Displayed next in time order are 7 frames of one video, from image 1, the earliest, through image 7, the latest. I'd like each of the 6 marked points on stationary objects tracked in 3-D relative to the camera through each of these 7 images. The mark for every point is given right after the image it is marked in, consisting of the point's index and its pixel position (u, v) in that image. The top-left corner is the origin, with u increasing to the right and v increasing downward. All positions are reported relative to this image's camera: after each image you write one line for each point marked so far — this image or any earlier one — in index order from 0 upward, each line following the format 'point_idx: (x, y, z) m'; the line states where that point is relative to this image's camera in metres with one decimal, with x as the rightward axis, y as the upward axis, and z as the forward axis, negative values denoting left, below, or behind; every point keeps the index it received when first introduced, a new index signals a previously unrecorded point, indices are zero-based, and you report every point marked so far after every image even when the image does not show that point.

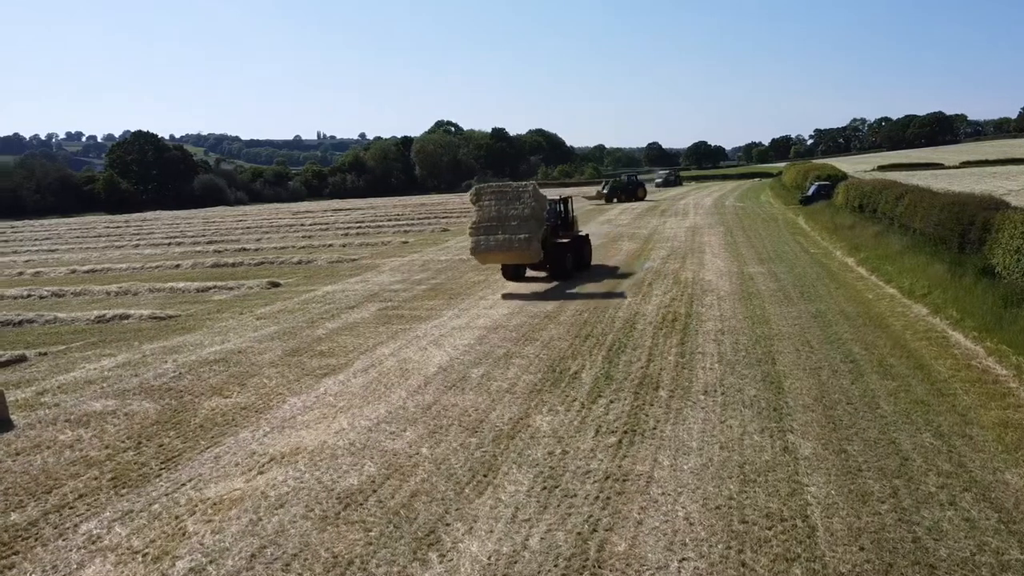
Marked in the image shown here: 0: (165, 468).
0: (-3.4, -1.8, +7.8) m
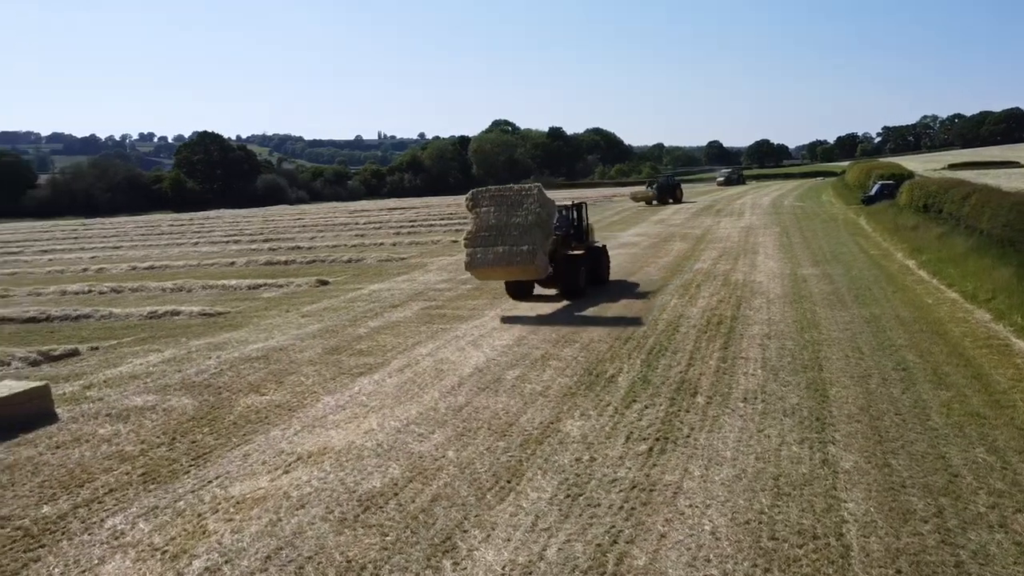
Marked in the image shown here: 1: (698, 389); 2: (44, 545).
0: (-3.1, -1.7, +7.9) m
1: (+2.2, -1.2, +9.4) m
2: (-3.7, -2.0, +6.3) m
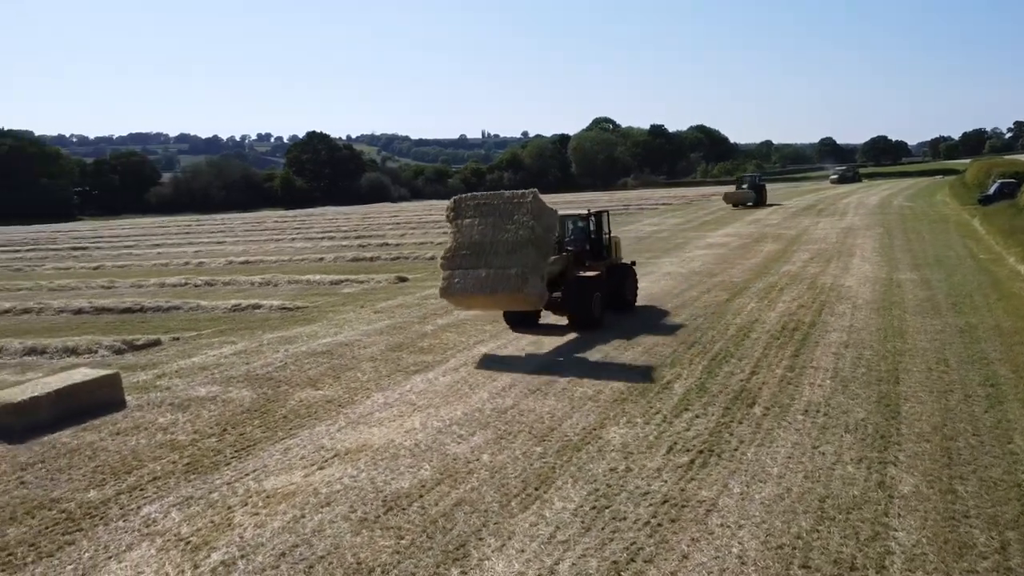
0: (-2.8, -1.7, +8.0) m
1: (+2.7, -1.2, +8.9) m
2: (-3.5, -2.0, +6.5) m
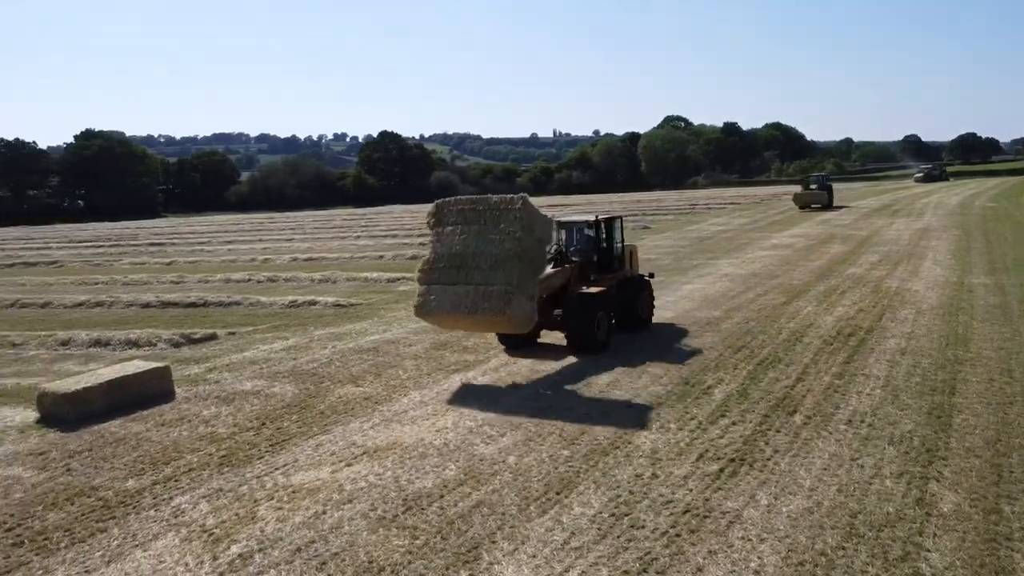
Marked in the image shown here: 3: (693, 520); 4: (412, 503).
0: (-2.5, -1.7, +8.2) m
1: (+3.1, -1.3, +8.6) m
2: (-3.3, -1.9, +6.7) m
3: (+1.4, -1.8, +6.1) m
4: (-0.8, -1.8, +6.7) m
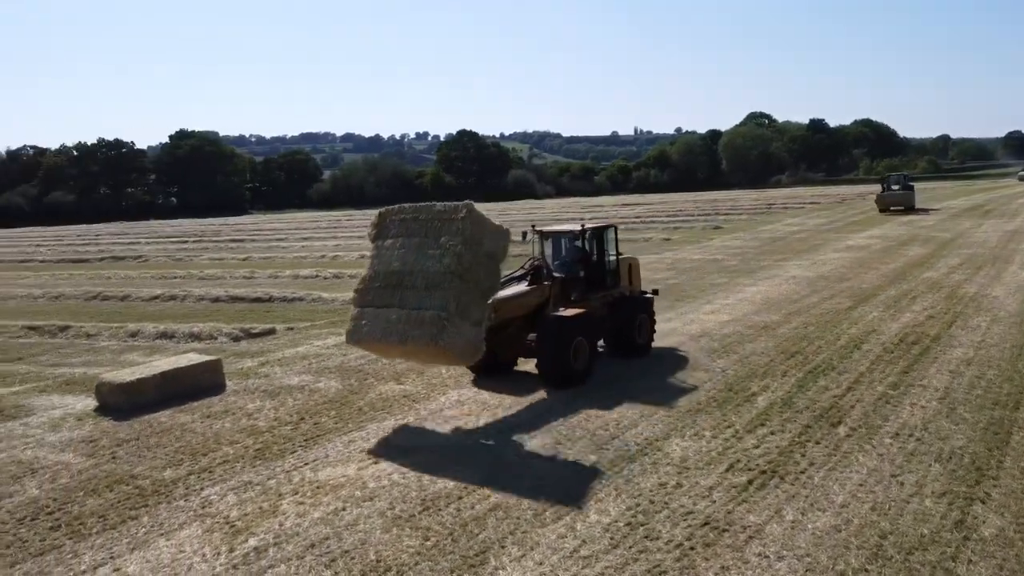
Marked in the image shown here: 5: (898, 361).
0: (-2.2, -1.6, +8.3) m
1: (+3.4, -1.3, +8.2) m
2: (-3.2, -1.9, +7.0) m
3: (+1.5, -1.8, +5.8) m
4: (-0.7, -1.8, +6.7) m
5: (+4.9, -0.9, +10.3) m
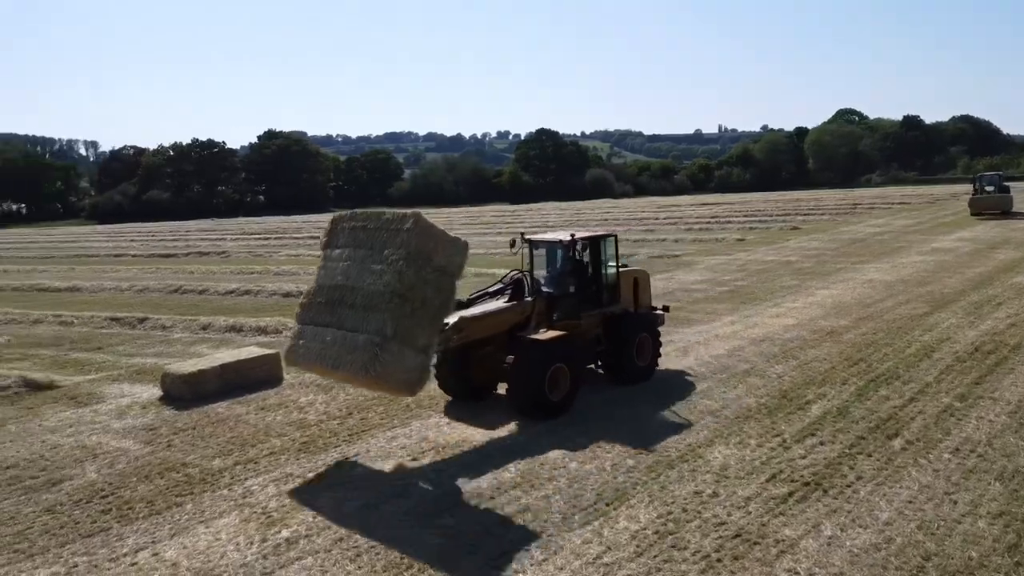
0: (-1.7, -1.6, +8.4) m
1: (+3.8, -1.4, +7.8) m
2: (-2.9, -1.9, +7.2) m
3: (+1.6, -1.8, +5.6) m
4: (-0.4, -1.8, +6.7) m
5: (+5.5, -1.0, +9.7) m
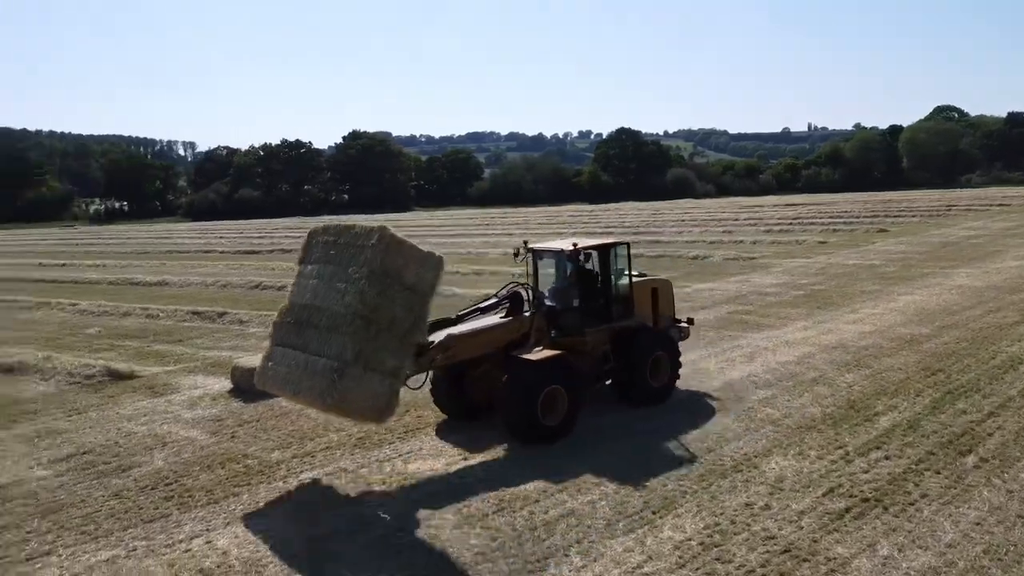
0: (-1.2, -1.6, +8.5) m
1: (+4.3, -1.5, +7.3) m
2: (-2.4, -1.8, +7.4) m
3: (+1.9, -1.8, +5.4) m
4: (-0.1, -1.8, +6.7) m
5: (+6.2, -1.1, +9.1) m
